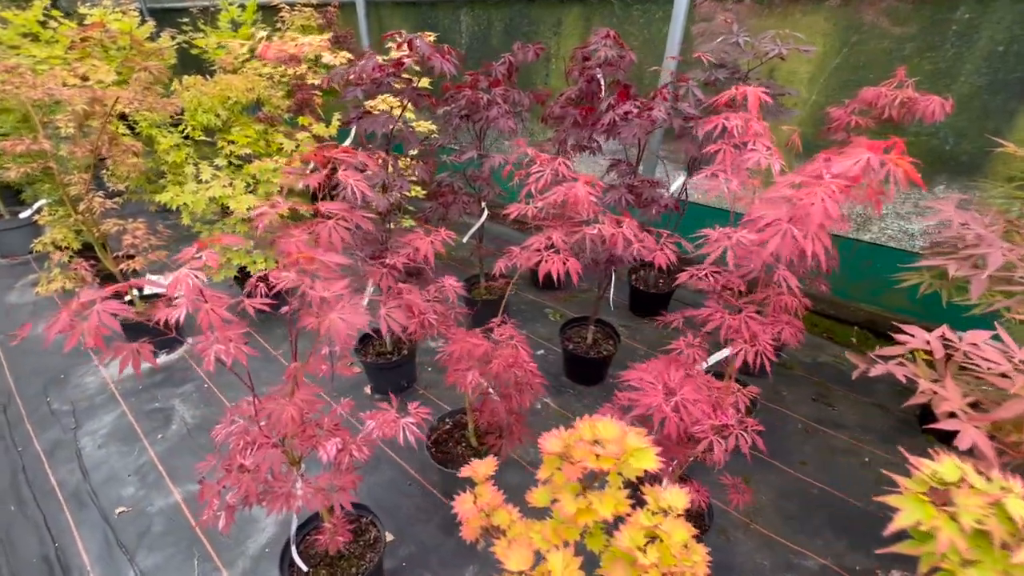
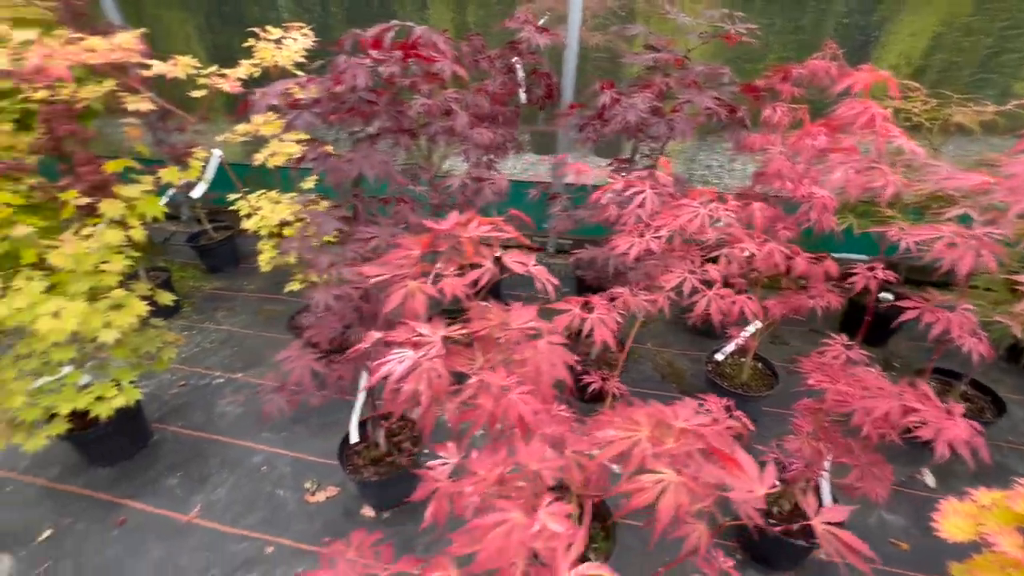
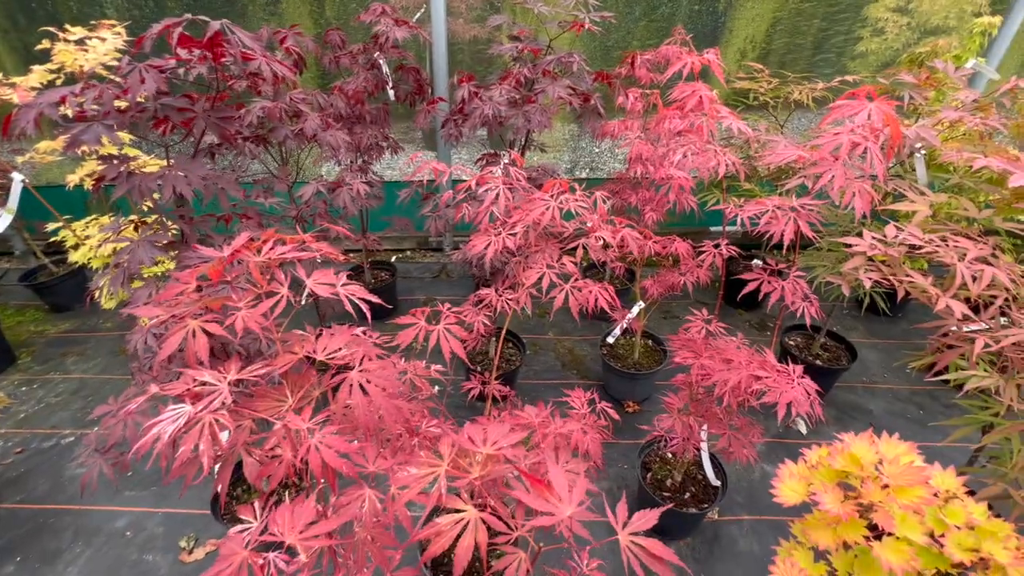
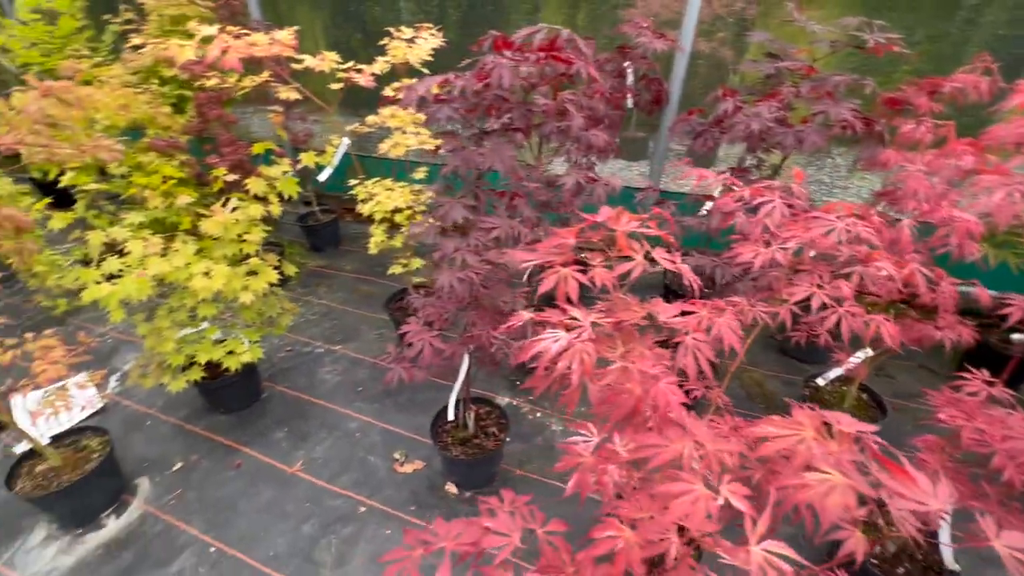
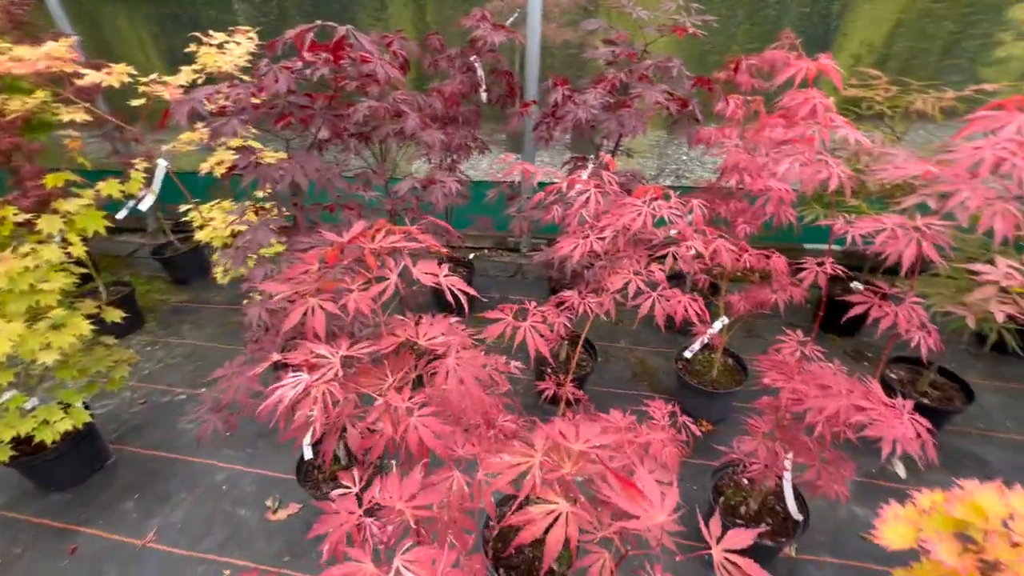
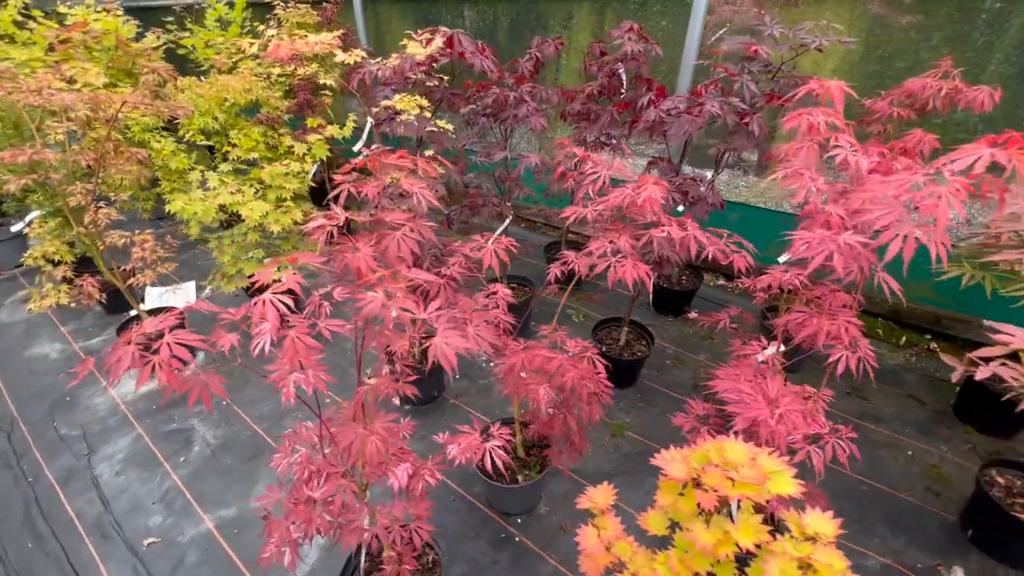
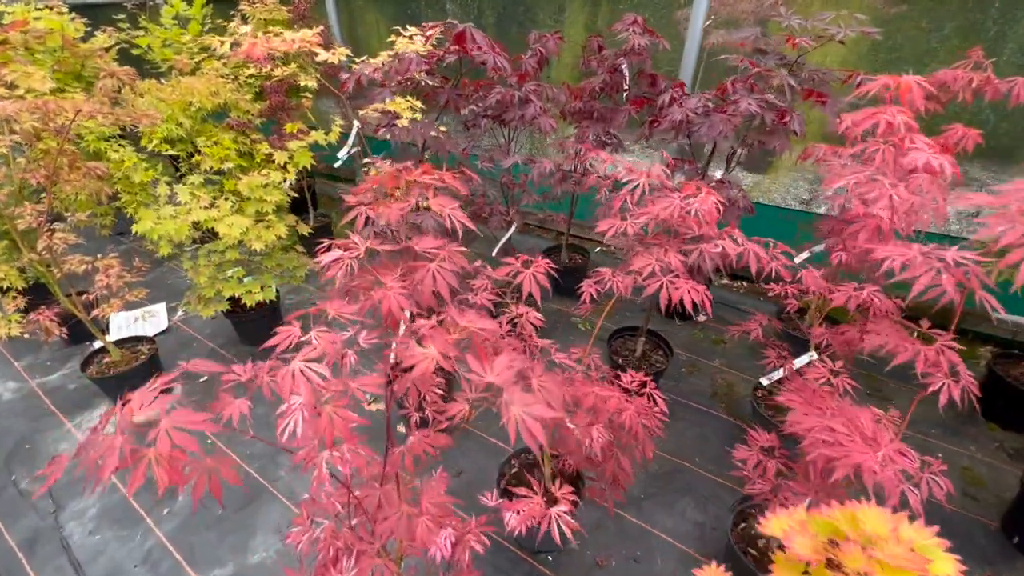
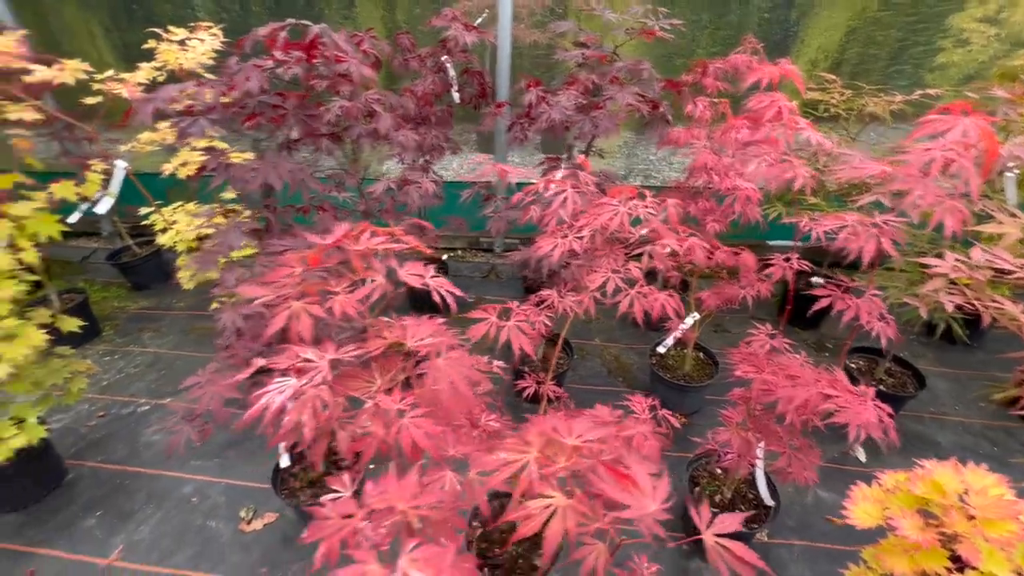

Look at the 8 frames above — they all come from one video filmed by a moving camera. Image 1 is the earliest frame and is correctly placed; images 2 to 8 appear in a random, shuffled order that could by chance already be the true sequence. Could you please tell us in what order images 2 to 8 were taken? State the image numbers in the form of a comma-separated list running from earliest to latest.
6, 7, 5, 3, 8, 2, 4
